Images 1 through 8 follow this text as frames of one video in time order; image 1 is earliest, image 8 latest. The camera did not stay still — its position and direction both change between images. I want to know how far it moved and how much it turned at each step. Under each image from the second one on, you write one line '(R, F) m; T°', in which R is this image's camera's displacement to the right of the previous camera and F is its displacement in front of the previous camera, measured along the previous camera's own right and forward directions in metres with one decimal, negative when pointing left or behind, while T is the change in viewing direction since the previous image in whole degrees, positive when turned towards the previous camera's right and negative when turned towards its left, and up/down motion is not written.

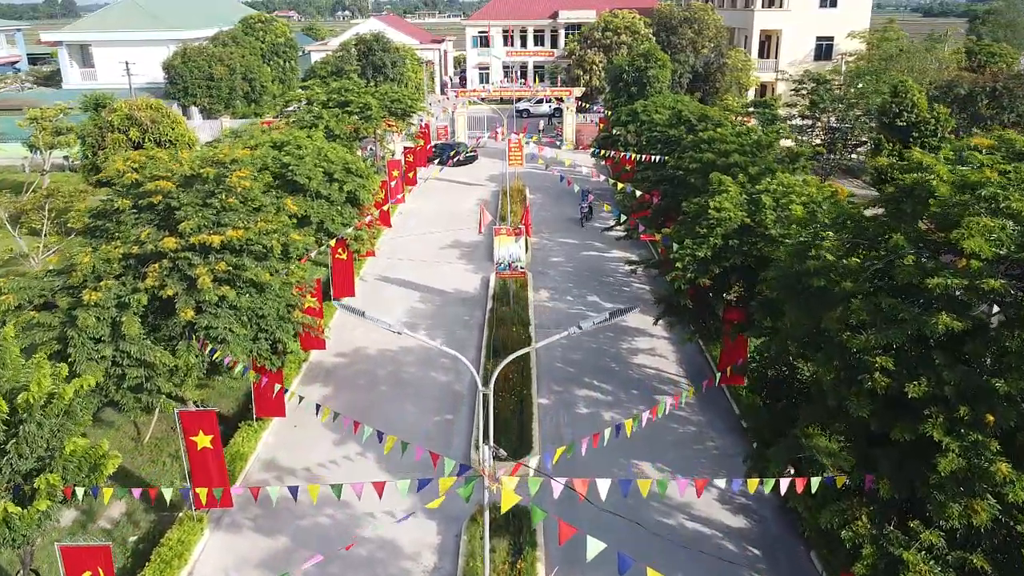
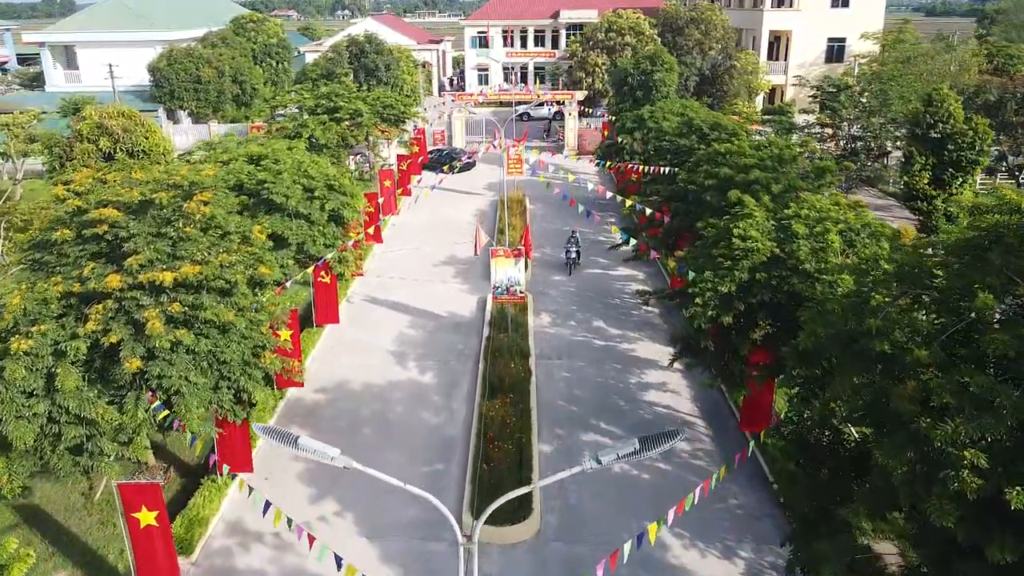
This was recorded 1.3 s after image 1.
(0.0, +1.3) m; 0°
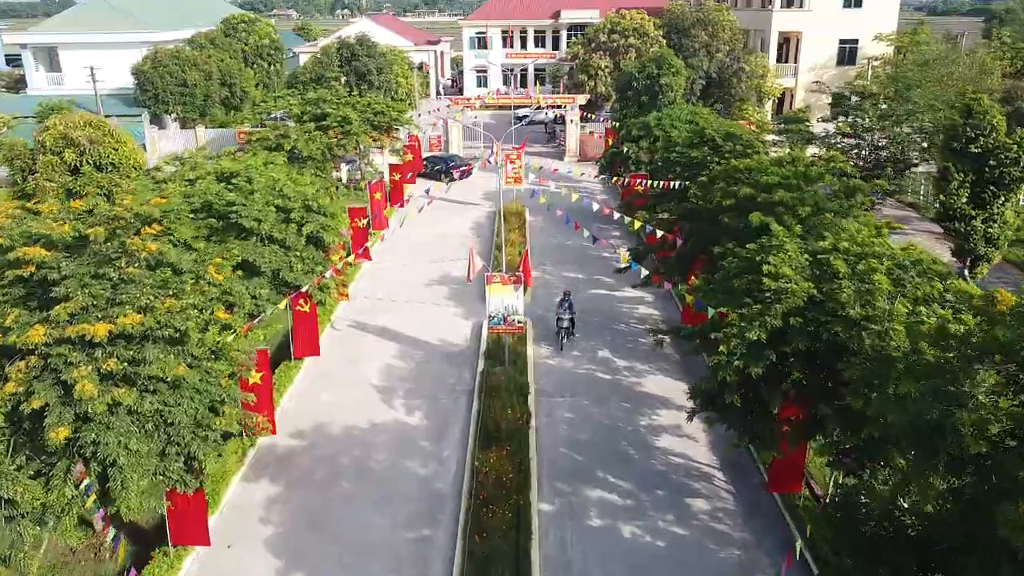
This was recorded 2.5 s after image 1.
(0.0, +1.3) m; 0°
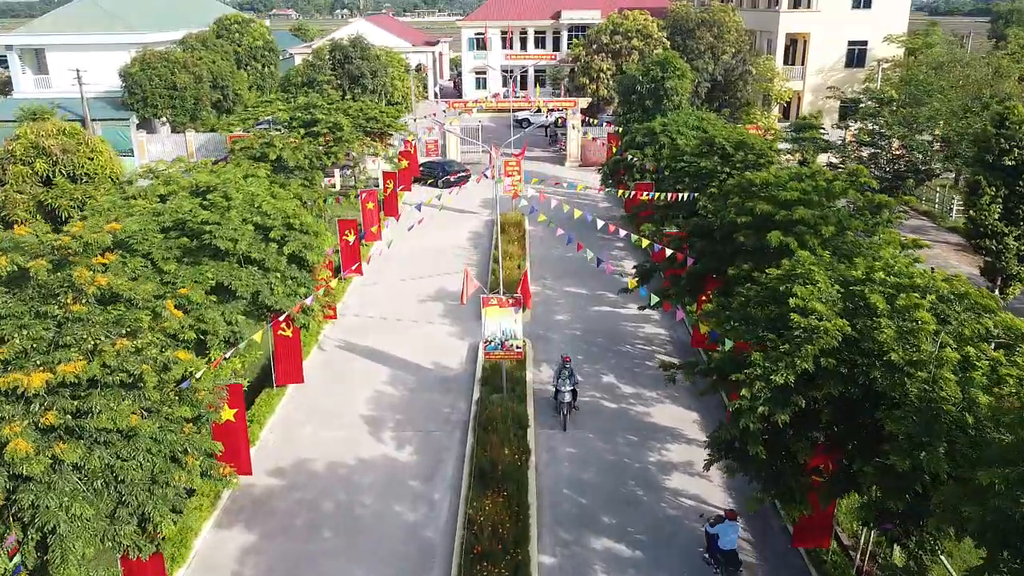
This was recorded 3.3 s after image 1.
(0.0, +0.9) m; 0°
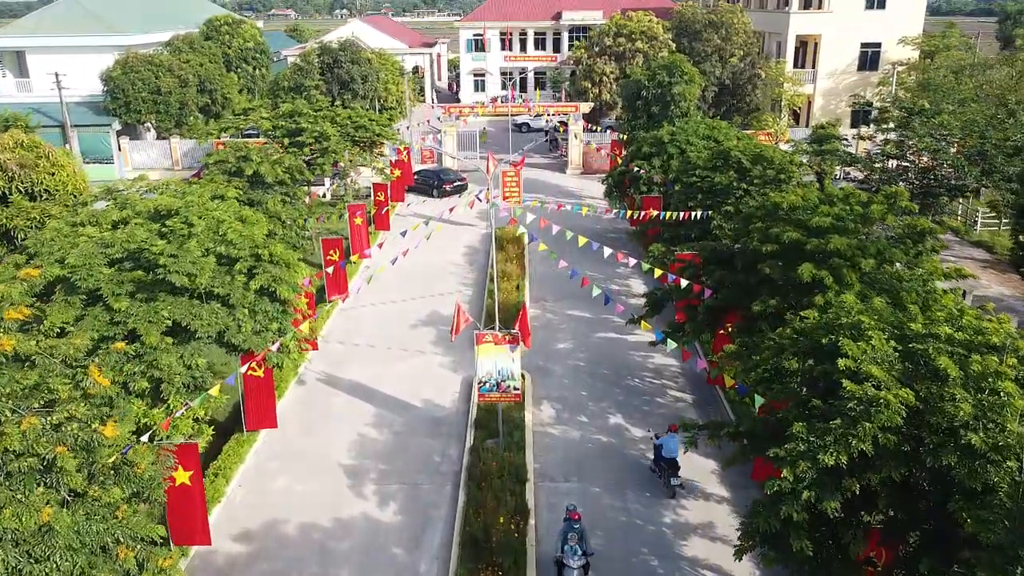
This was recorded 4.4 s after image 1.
(0.0, +1.3) m; 0°
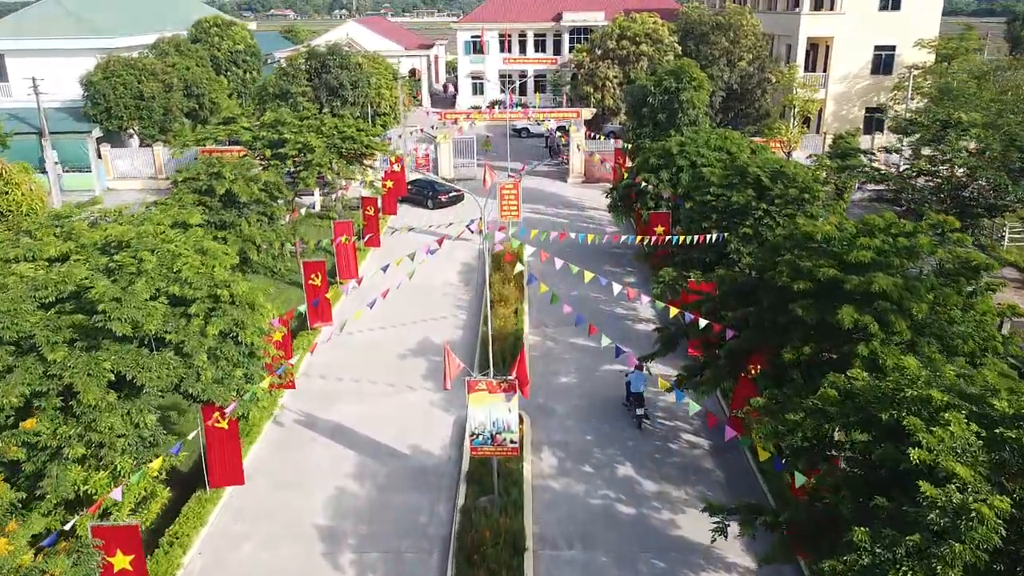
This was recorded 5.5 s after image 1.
(0.0, +1.2) m; 0°
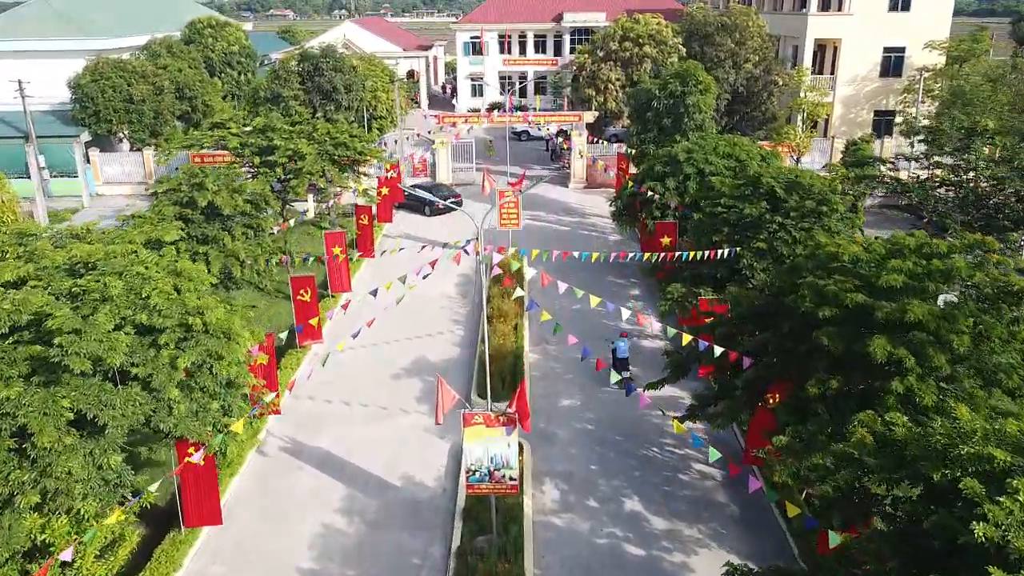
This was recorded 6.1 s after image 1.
(0.0, +0.7) m; 0°
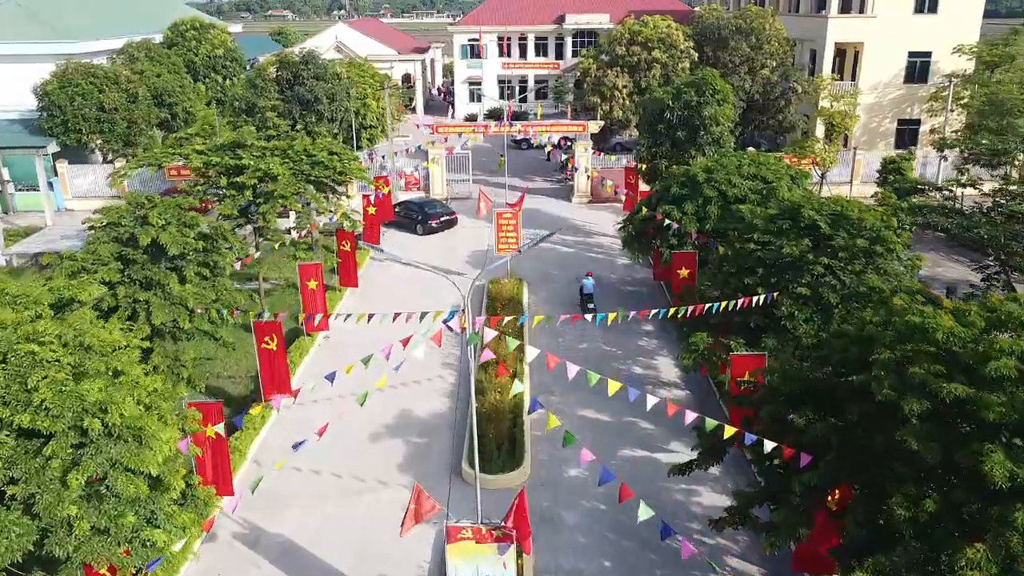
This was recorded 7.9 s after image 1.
(0.0, +1.8) m; 0°
